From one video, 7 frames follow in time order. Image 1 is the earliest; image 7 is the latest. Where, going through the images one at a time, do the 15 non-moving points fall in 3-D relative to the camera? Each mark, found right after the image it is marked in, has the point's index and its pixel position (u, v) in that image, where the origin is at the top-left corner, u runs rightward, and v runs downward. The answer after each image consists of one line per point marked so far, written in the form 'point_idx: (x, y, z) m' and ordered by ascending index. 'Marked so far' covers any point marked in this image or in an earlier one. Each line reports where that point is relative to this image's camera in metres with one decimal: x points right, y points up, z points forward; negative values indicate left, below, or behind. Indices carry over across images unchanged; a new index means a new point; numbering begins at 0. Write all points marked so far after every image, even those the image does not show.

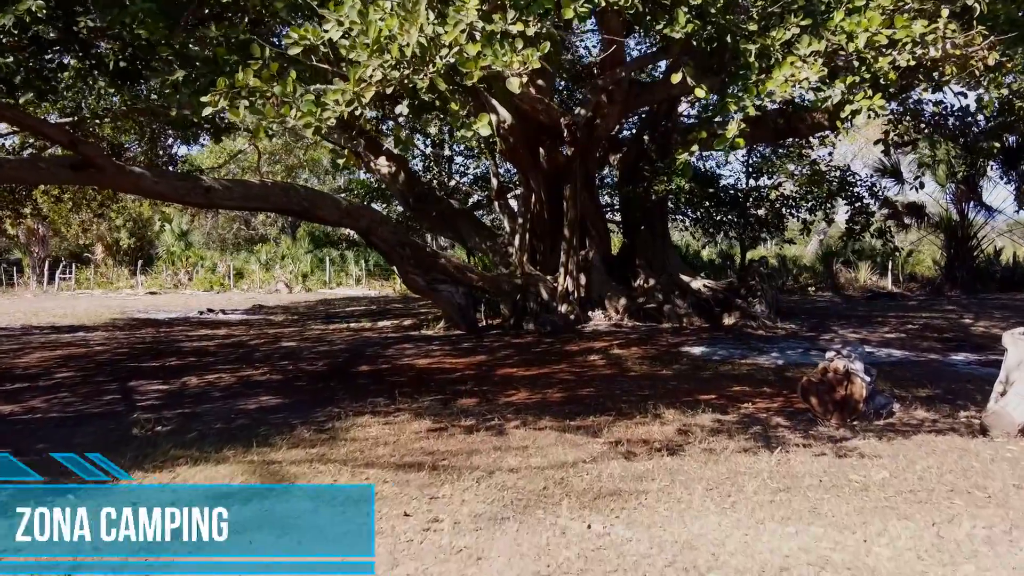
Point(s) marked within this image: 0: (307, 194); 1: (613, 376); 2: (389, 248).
0: (-2.6, +1.2, +9.9) m
1: (+1.0, -0.8, +7.7) m
2: (-1.7, +0.5, +11.1) m
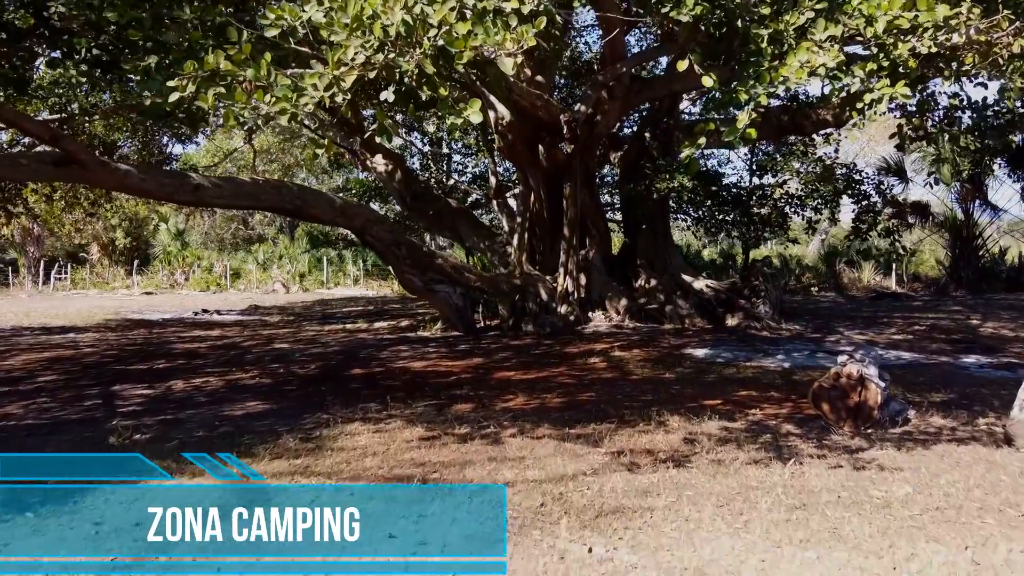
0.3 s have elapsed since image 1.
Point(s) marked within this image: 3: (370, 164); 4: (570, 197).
0: (-2.7, +1.2, +9.7) m
1: (+0.9, -0.8, +7.4) m
2: (-1.8, +0.5, +10.8) m
3: (-2.5, +2.2, +14.0) m
4: (+0.8, +1.4, +12.0) m
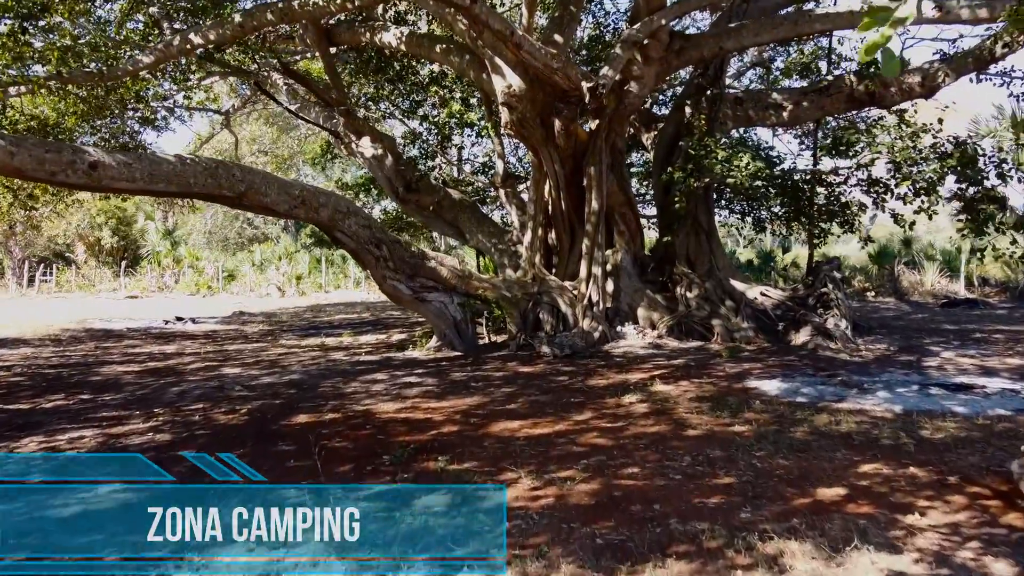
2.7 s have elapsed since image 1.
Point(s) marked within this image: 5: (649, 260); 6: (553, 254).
0: (-2.6, +1.1, +7.5) m
1: (+1.0, -1.0, +5.1) m
2: (-1.7, +0.4, +8.6) m
3: (-2.3, +2.1, +11.8) m
4: (+1.0, +1.3, +9.7) m
5: (+1.9, +0.4, +10.8) m
6: (+0.5, +0.5, +10.5) m
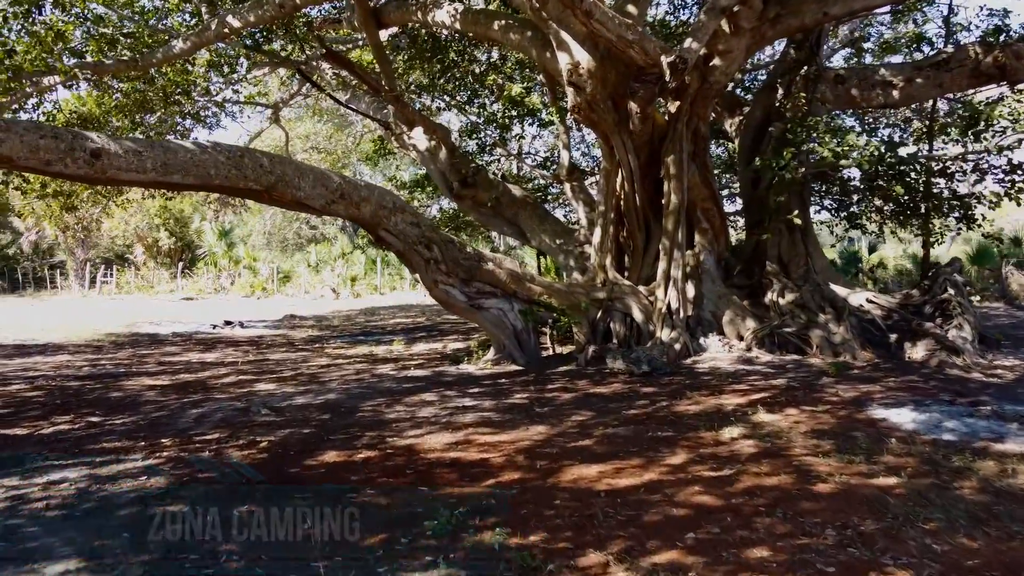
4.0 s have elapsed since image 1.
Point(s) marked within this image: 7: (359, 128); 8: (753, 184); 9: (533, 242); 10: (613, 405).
0: (-2.0, +1.1, +6.5) m
1: (+1.4, -1.0, +3.9) m
2: (-1.0, +0.4, +7.6) m
3: (-1.4, +2.0, +10.8) m
4: (+1.7, +1.2, +8.5) m
5: (+2.7, +0.3, +9.5) m
6: (+1.3, +0.4, +9.3) m
7: (-3.8, +4.0, +19.9) m
8: (+2.9, +1.3, +9.6) m
9: (+0.3, +0.6, +10.7) m
10: (+0.8, -0.9, +6.1) m
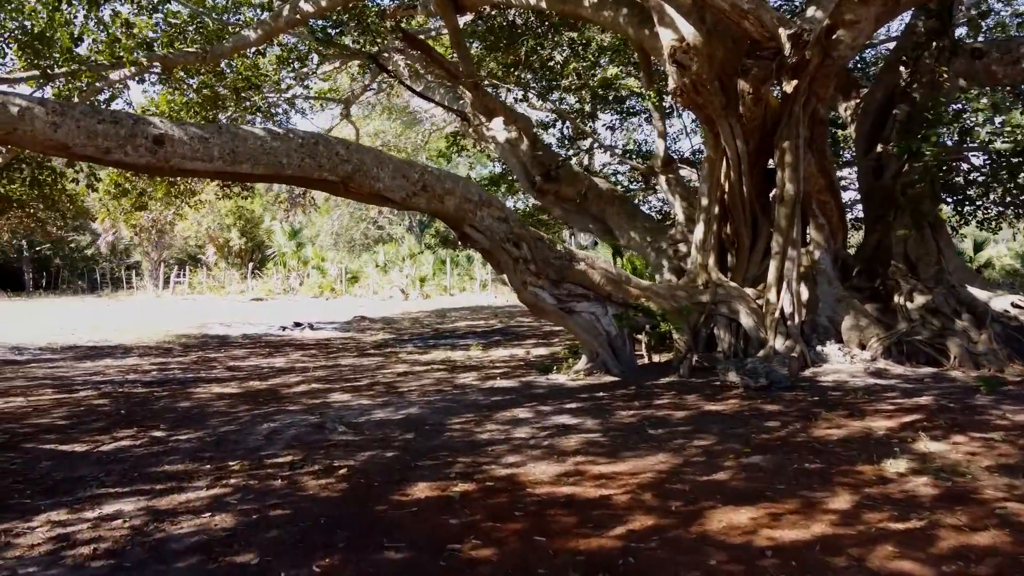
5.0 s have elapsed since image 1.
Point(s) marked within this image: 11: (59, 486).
0: (-1.2, +1.0, +5.9) m
1: (+1.9, -1.0, +3.0) m
2: (-0.2, +0.4, +6.9) m
3: (-0.3, +2.0, +10.1) m
4: (+2.6, +1.2, +7.6) m
5: (+3.6, +0.3, +8.5) m
6: (+2.3, +0.4, +8.4) m
7: (-2.0, +4.0, +19.3) m
8: (+3.9, +1.2, +8.5) m
9: (+1.4, +0.6, +9.9) m
10: (+1.5, -0.9, +5.3) m
11: (-2.4, -1.0, +4.2) m
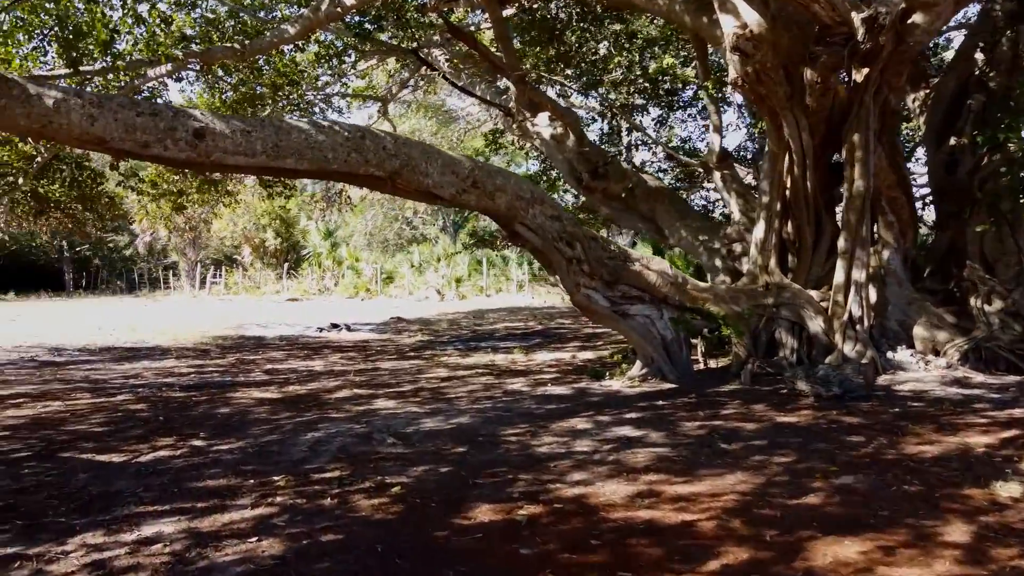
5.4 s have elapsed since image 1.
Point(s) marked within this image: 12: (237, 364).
0: (-0.8, +1.0, +5.6) m
1: (+2.2, -1.0, +2.6) m
2: (+0.3, +0.3, +6.5) m
3: (+0.3, +2.0, +9.8) m
4: (+3.1, +1.2, +7.1) m
5: (+4.1, +0.3, +8.0) m
6: (+2.8, +0.4, +8.0) m
7: (-1.1, +4.0, +19.0) m
8: (+4.4, +1.2, +8.0) m
9: (+1.9, +0.6, +9.5) m
10: (+1.9, -0.9, +4.9) m
11: (-2.1, -1.1, +3.9) m
12: (-3.5, -1.0, +10.1) m
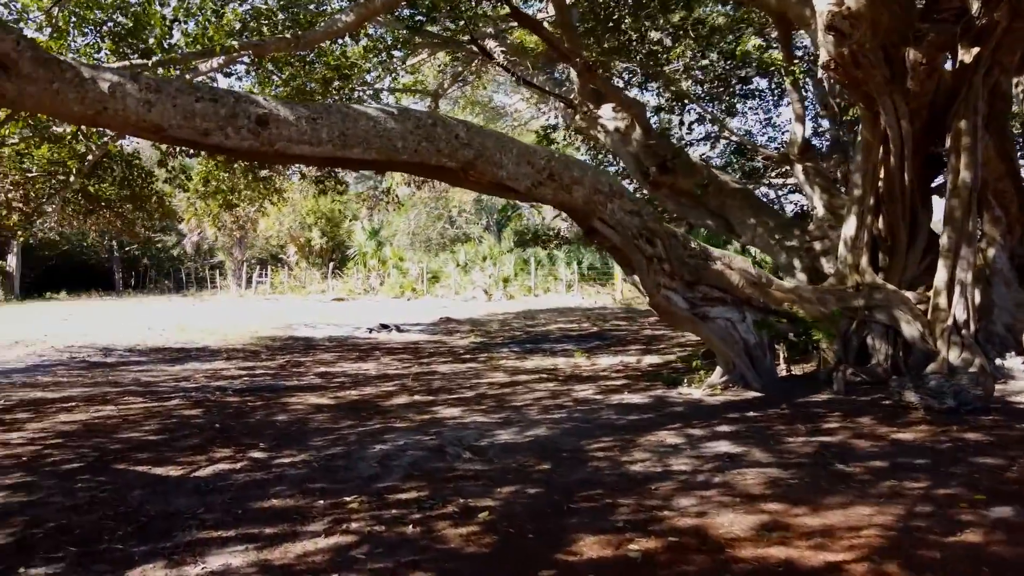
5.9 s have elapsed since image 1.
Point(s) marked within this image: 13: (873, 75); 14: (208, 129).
0: (-0.3, +1.0, +5.2) m
1: (+2.6, -1.1, +2.0) m
2: (+0.9, +0.3, +6.1) m
3: (+1.0, +2.0, +9.3) m
4: (+3.7, +1.1, +6.5) m
5: (+4.8, +0.2, +7.3) m
6: (+3.4, +0.3, +7.4) m
7: (+0.1, +4.0, +18.6) m
8: (+5.1, +1.2, +7.3) m
9: (+2.6, +0.6, +8.9) m
10: (+2.4, -0.9, +4.3) m
11: (-1.6, -1.1, +3.5) m
12: (-2.7, -1.0, +9.8) m
13: (+2.9, +1.7, +6.3) m
14: (-1.6, +0.8, +4.2) m
